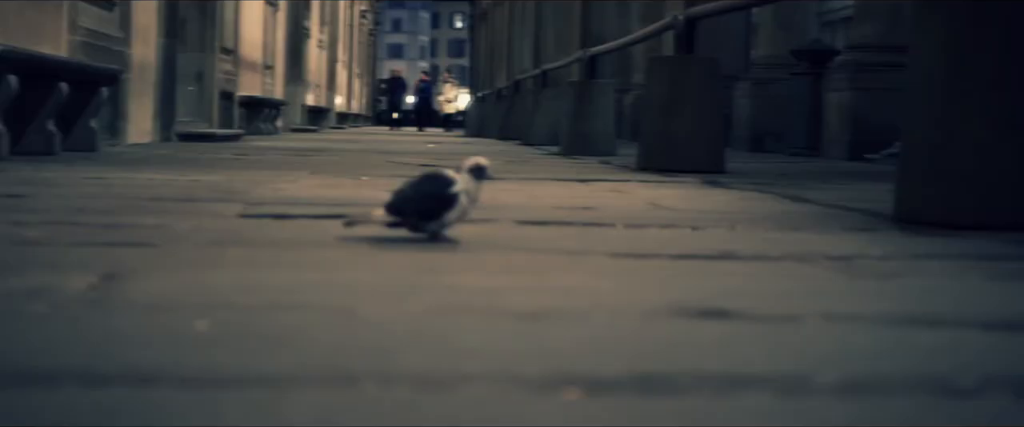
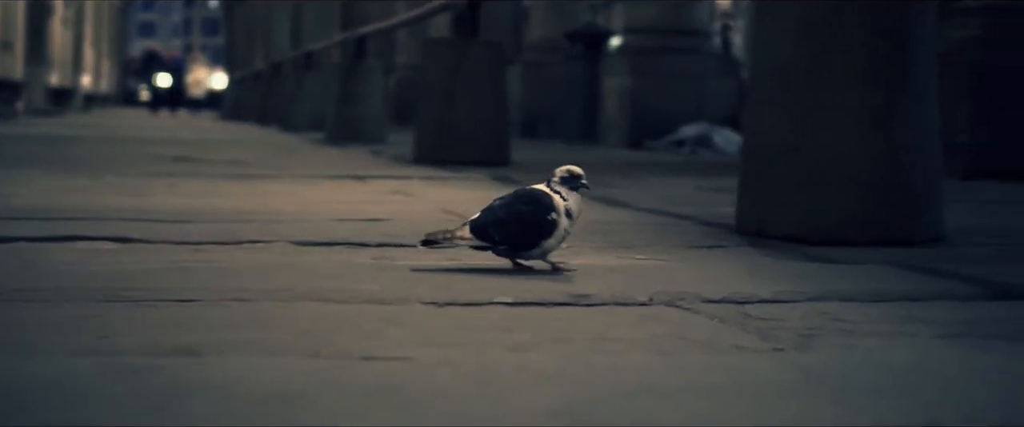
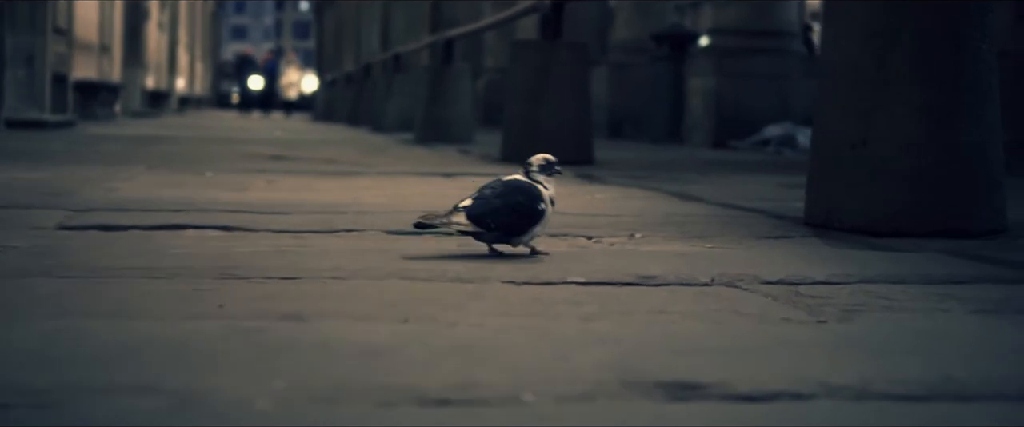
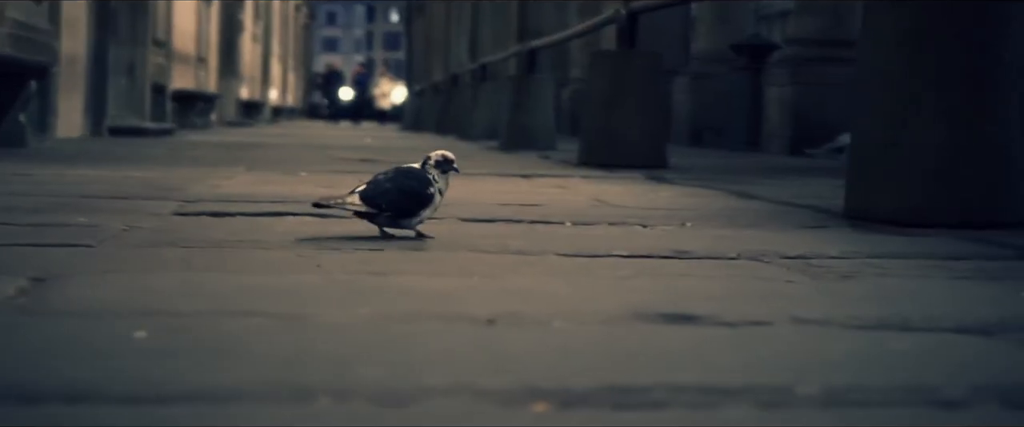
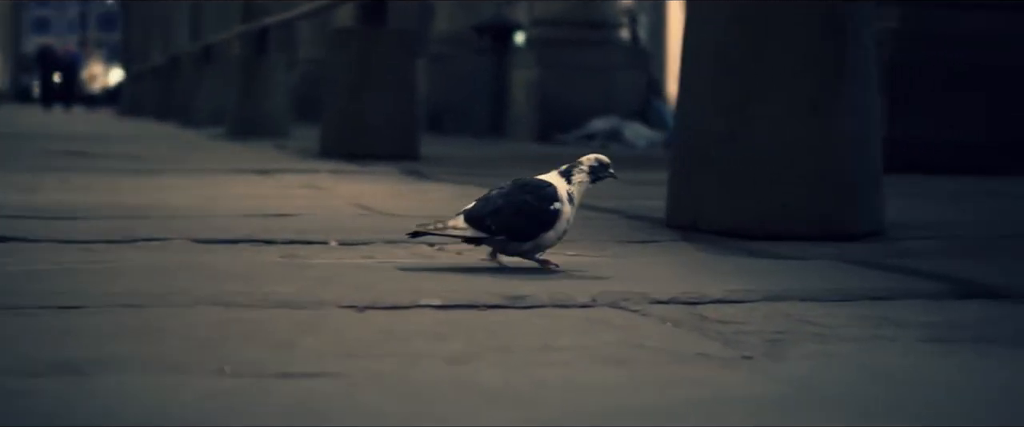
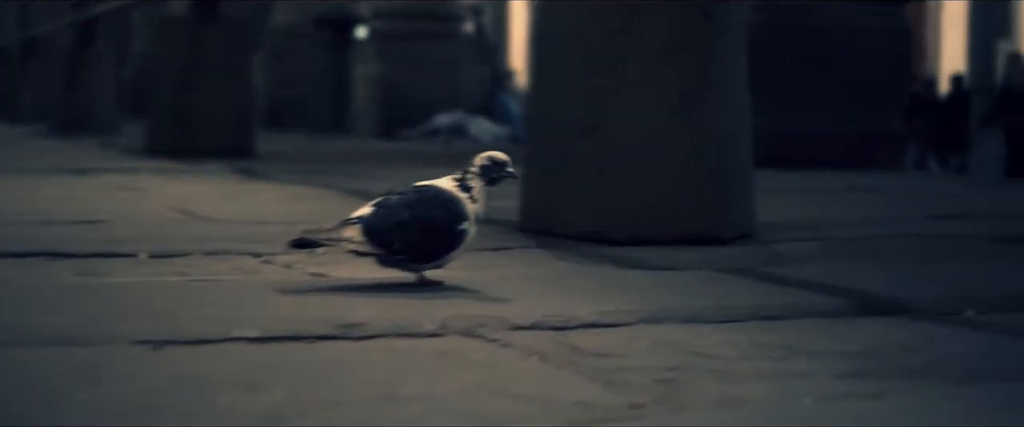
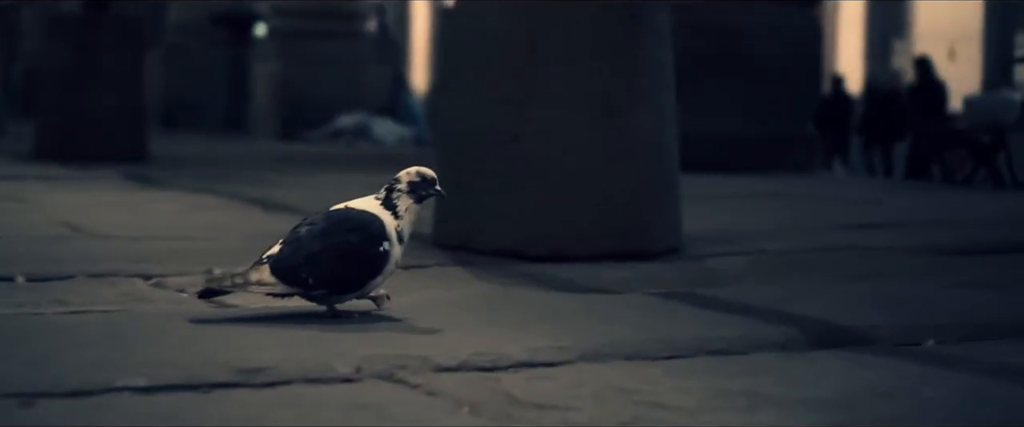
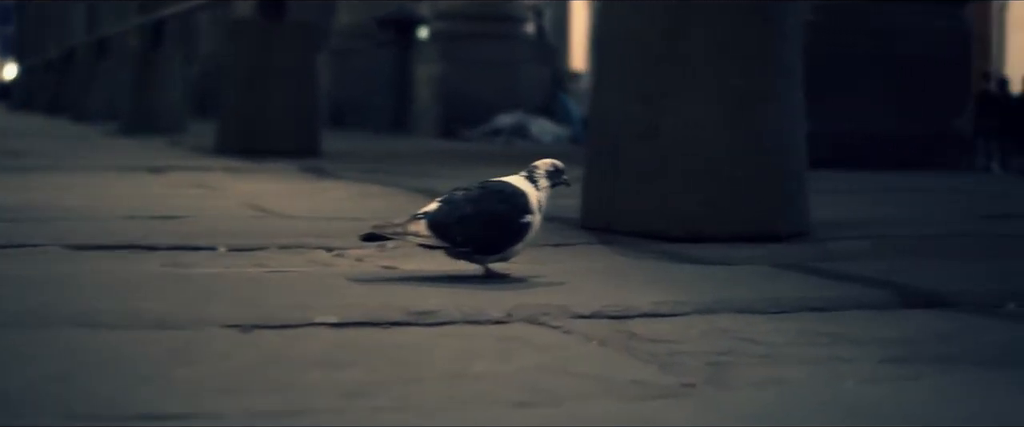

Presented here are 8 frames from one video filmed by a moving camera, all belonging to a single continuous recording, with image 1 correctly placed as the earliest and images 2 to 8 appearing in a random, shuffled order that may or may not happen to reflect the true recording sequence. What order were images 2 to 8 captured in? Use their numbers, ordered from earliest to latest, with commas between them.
4, 3, 2, 5, 8, 6, 7
